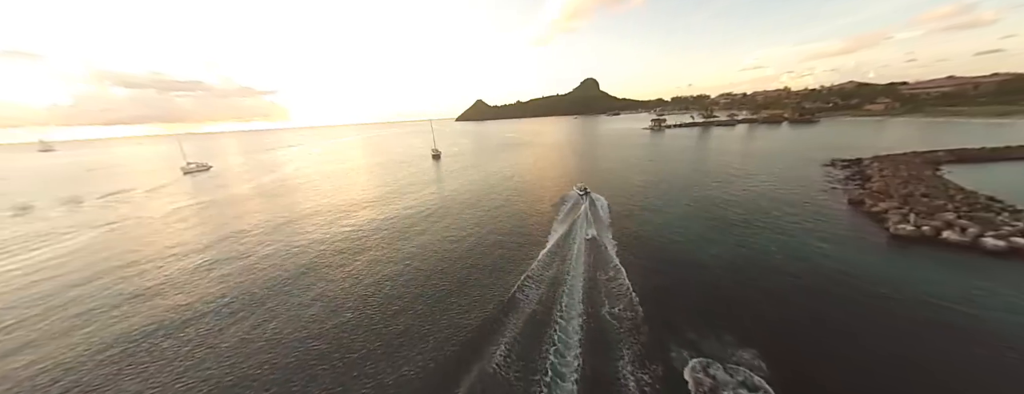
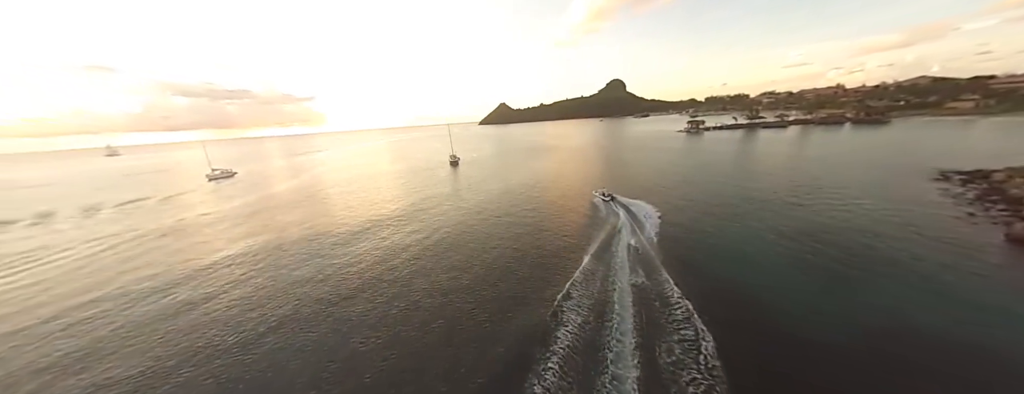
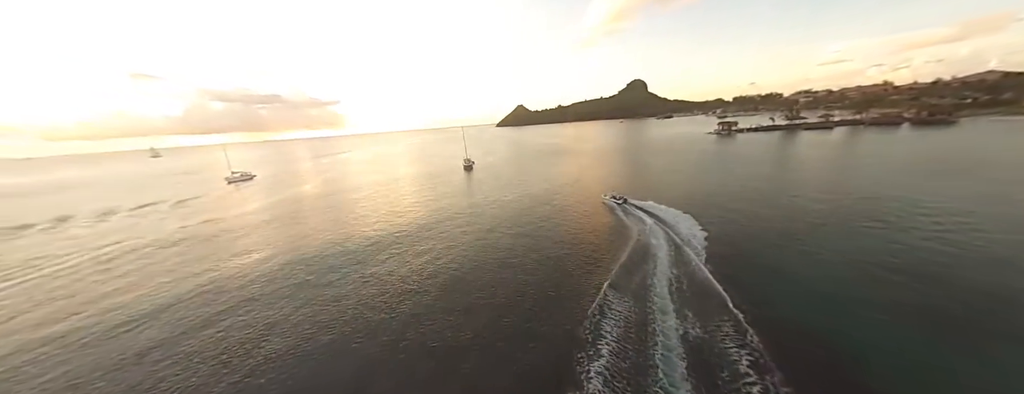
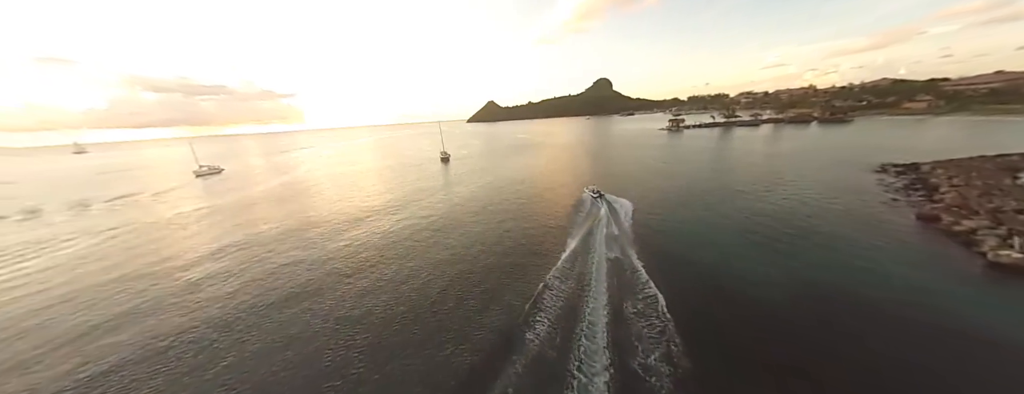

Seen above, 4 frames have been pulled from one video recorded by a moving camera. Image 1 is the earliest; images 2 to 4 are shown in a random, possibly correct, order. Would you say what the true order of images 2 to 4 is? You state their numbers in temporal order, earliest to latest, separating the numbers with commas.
4, 2, 3
